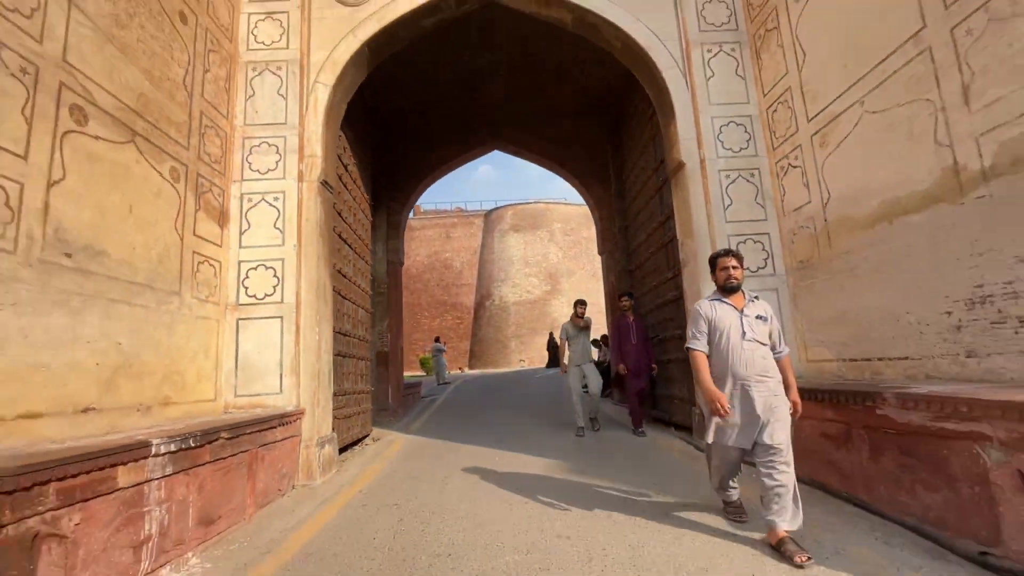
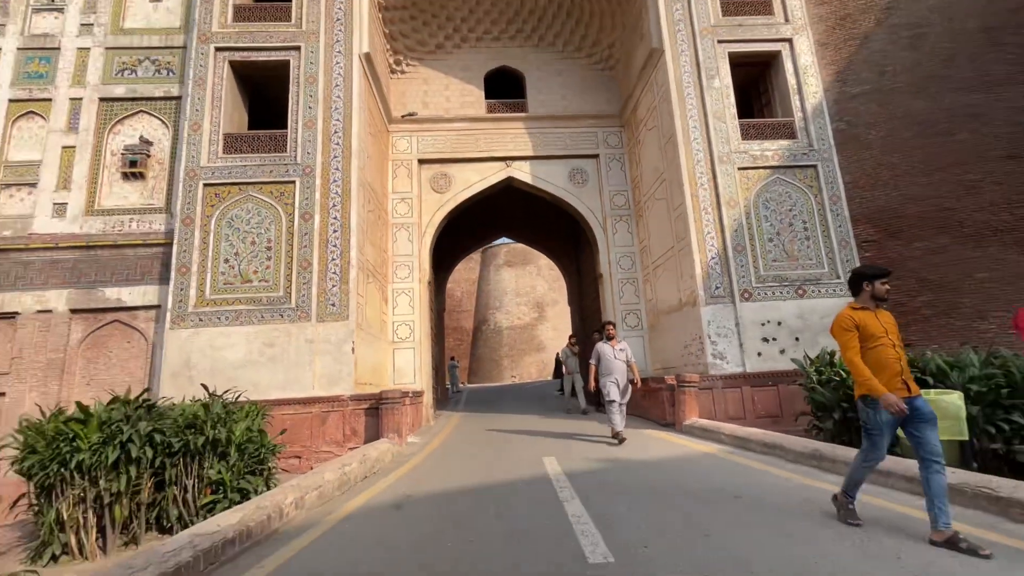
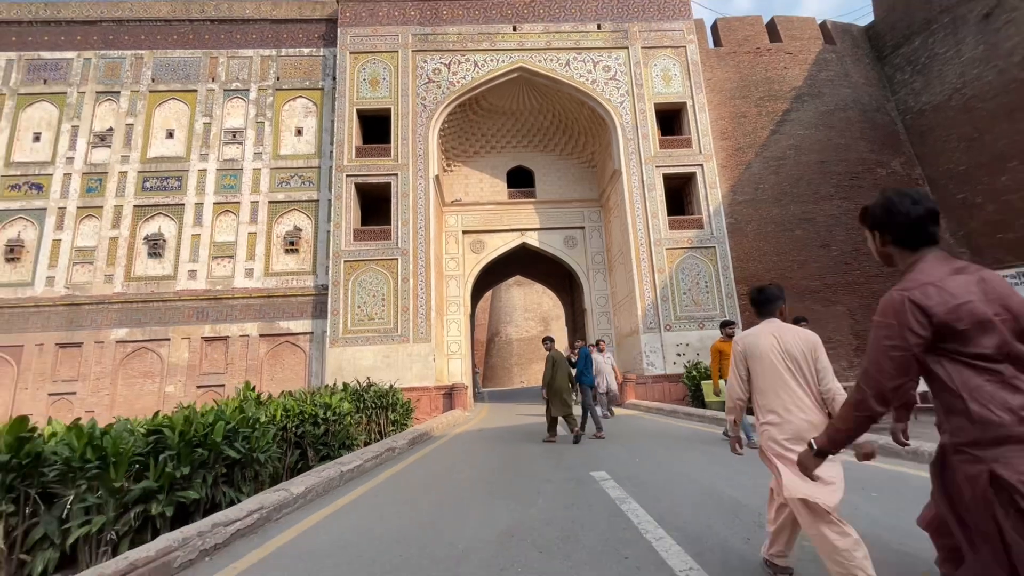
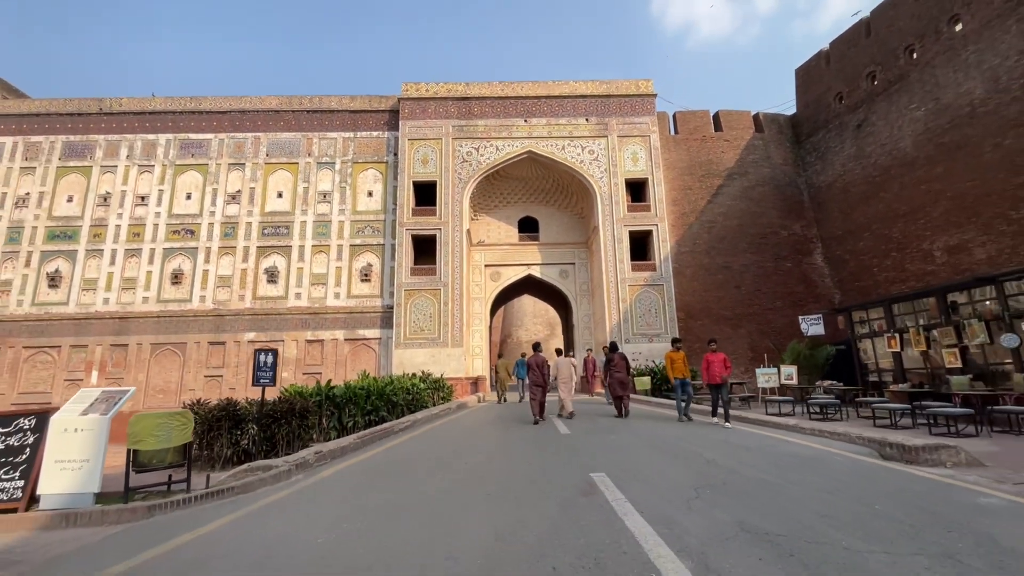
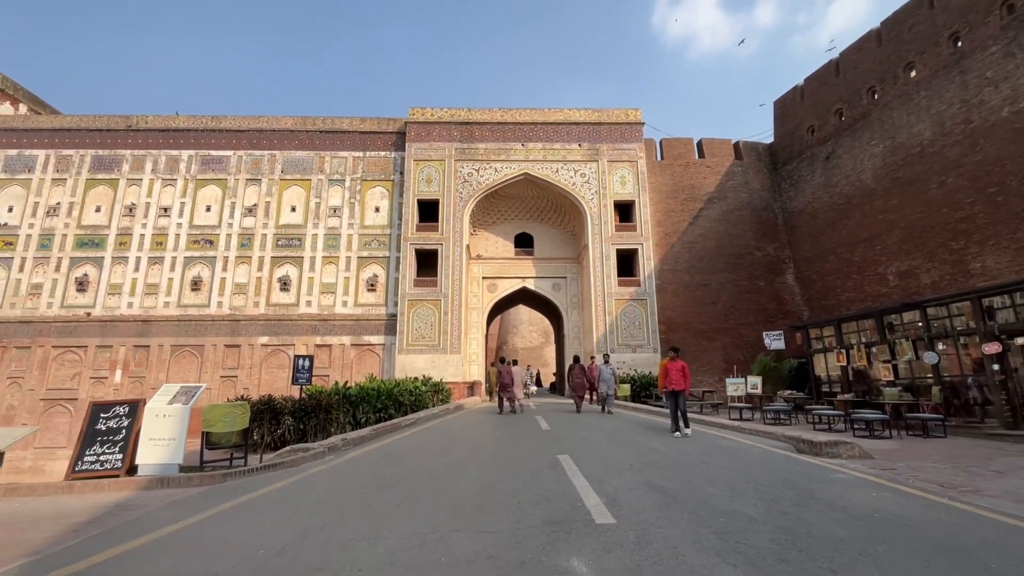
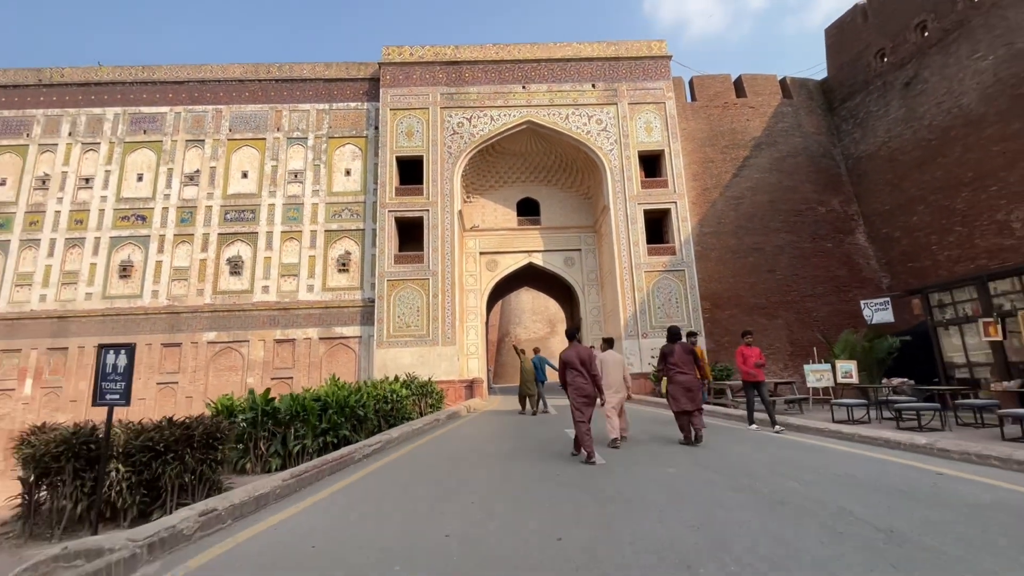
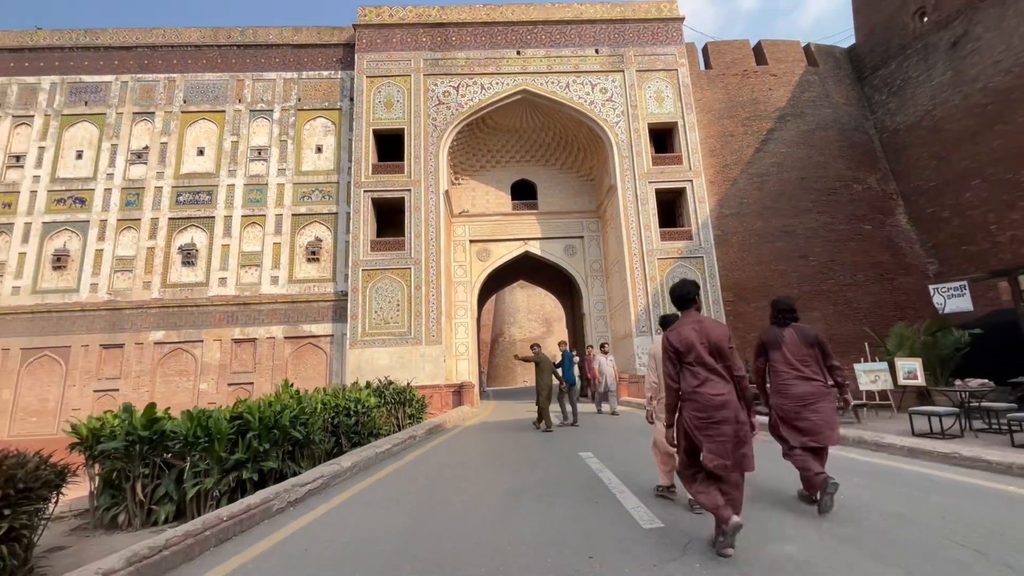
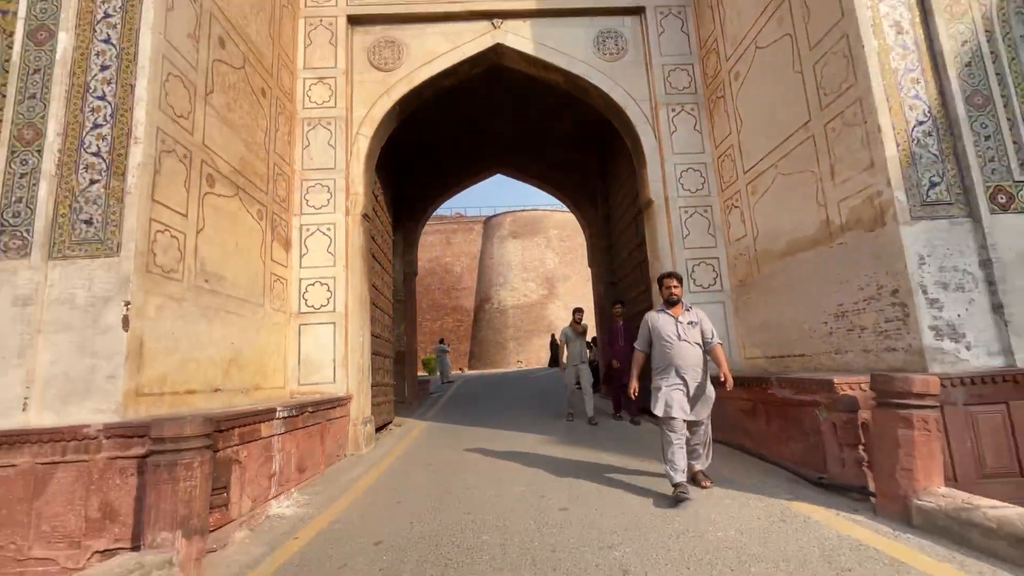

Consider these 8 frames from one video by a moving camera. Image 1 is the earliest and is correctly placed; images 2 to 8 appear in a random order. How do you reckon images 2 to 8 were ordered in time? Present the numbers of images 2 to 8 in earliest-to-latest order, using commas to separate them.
8, 2, 3, 7, 6, 4, 5
